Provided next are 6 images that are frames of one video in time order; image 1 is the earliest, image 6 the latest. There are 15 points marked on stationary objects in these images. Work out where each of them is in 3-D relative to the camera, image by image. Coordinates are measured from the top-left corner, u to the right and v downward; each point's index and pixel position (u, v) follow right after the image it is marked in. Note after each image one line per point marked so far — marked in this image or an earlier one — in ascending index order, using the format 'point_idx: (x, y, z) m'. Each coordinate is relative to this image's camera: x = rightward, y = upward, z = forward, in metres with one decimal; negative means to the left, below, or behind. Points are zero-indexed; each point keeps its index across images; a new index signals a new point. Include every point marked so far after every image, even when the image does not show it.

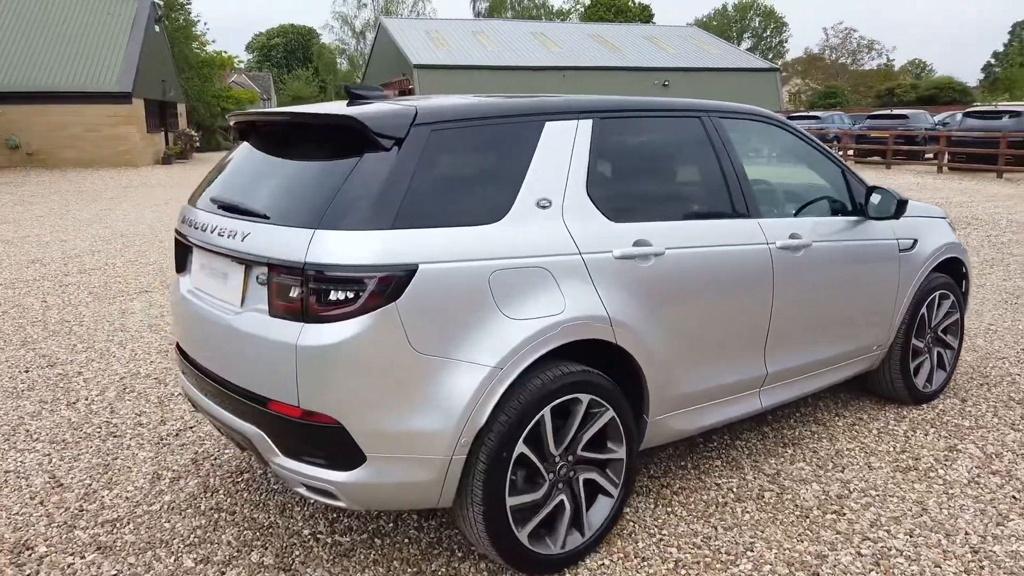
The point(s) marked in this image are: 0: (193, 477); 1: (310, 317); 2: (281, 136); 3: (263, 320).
0: (-1.4, -0.8, +3.5) m
1: (-0.6, -0.1, +2.4) m
2: (-0.9, +0.6, +3.0) m
3: (-0.8, -0.1, +2.5) m
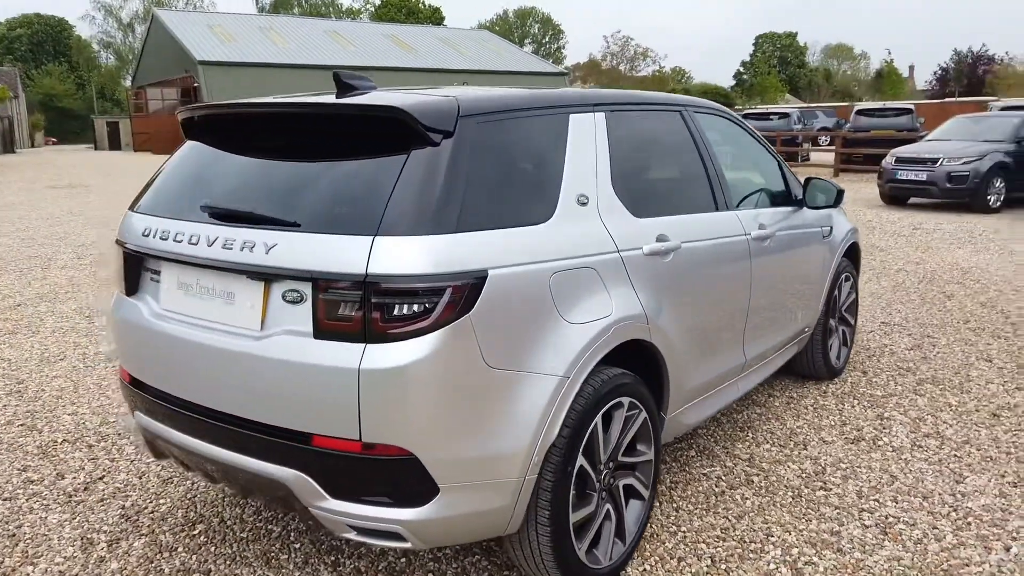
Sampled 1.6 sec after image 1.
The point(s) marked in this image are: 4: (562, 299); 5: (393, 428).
0: (-1.4, -0.9, +3.0) m
1: (-0.4, -0.1, +2.0) m
2: (-0.8, +0.5, +2.6) m
3: (-0.6, -0.2, +2.1) m
4: (+0.2, 0.0, +2.3) m
5: (-0.3, -0.4, +2.1) m
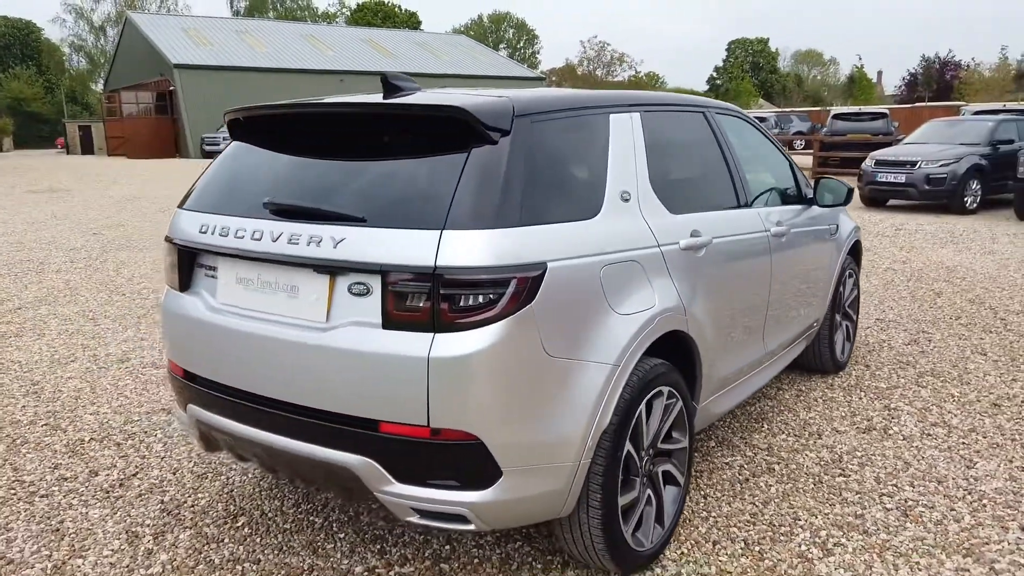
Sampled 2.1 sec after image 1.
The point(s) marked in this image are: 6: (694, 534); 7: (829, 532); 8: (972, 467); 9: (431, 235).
0: (-1.3, -0.9, +3.0) m
1: (-0.2, -0.1, +2.1) m
2: (-0.7, +0.5, +2.6) m
3: (-0.4, -0.1, +2.2) m
4: (+0.3, 0.0, +2.4) m
5: (-0.1, -0.3, +2.1) m
6: (+0.7, -0.9, +3.0) m
7: (+1.2, -0.9, +3.0) m
8: (+2.0, -0.8, +3.5) m
9: (-0.2, +0.1, +2.2) m
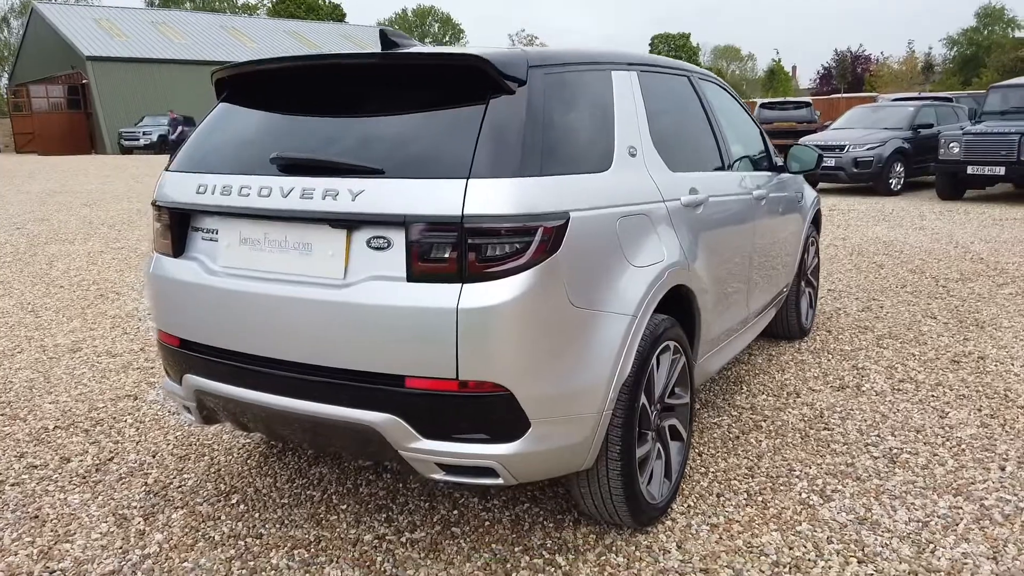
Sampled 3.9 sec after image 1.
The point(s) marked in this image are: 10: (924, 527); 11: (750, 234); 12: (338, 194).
0: (-1.3, -0.8, +2.9) m
1: (-0.1, 0.0, +2.1) m
2: (-0.6, +0.7, +2.5) m
3: (-0.3, 0.0, +2.1) m
4: (+0.4, +0.1, +2.4) m
5: (-0.1, -0.2, +2.1) m
6: (+0.7, -0.8, +3.0) m
7: (+1.2, -0.7, +3.1) m
8: (+2.0, -0.6, +3.6) m
9: (-0.2, +0.3, +2.1) m
10: (+1.4, -0.8, +2.7) m
11: (+1.1, +0.2, +3.6) m
12: (-0.5, +0.3, +2.2) m
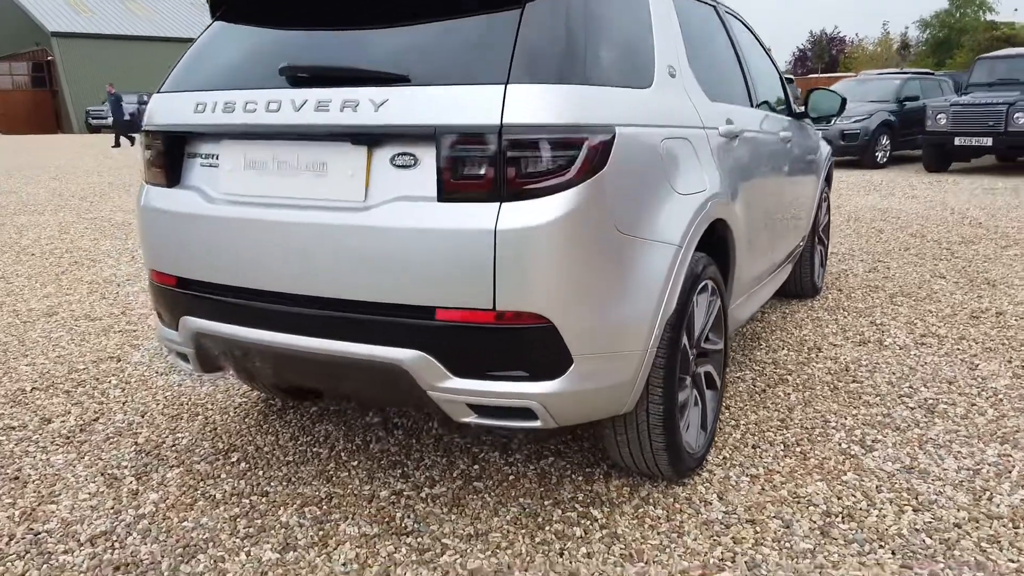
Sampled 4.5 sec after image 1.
0: (-1.2, -0.6, +2.7) m
1: (0.0, +0.2, +1.9) m
2: (-0.6, +0.9, +2.3) m
3: (-0.2, +0.2, +1.9) m
4: (+0.4, +0.3, +2.2) m
5: (0.0, 0.0, +1.9) m
6: (+0.8, -0.5, +2.8) m
7: (+1.3, -0.5, +2.9) m
8: (+2.1, -0.4, +3.5) m
9: (-0.1, +0.5, +1.9) m
10: (+1.5, -0.6, +2.5) m
11: (+1.1, +0.5, +3.4) m
12: (-0.4, +0.5, +2.0) m
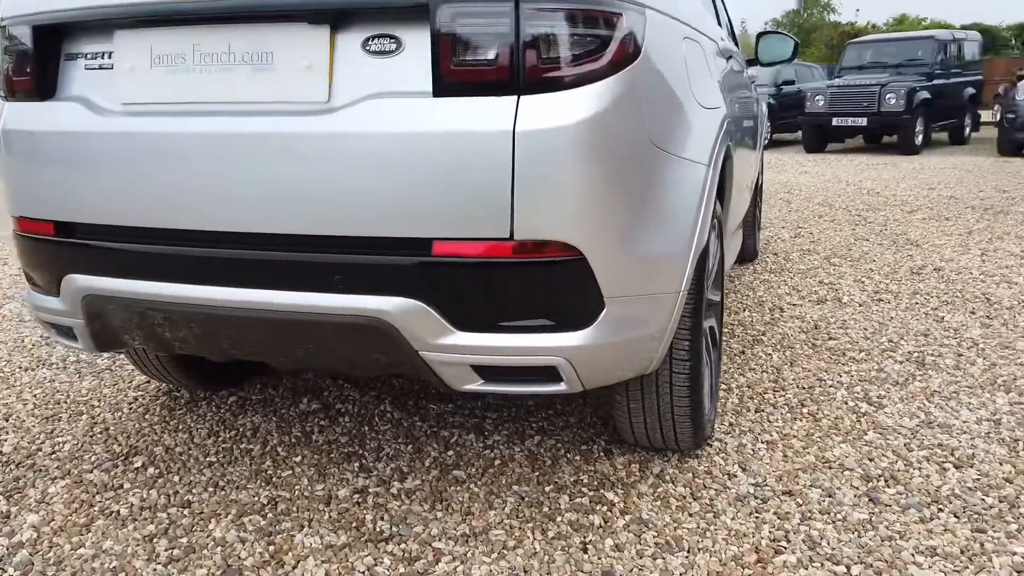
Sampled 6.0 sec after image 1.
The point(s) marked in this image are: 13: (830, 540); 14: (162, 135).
0: (-1.2, -0.5, +2.1) m
1: (0.0, +0.4, +1.4) m
2: (-0.6, +1.0, +1.8) m
3: (-0.2, +0.3, +1.4) m
4: (+0.4, +0.5, +1.9) m
5: (+0.1, +0.1, +1.5) m
6: (+0.7, -0.4, +2.5) m
7: (+1.2, -0.3, +2.6) m
8: (+1.8, -0.1, +3.4) m
9: (0.0, +0.6, +1.4) m
10: (+1.4, -0.4, +2.3) m
11: (+0.9, +0.7, +3.1) m
12: (-0.4, +0.6, +1.5) m
13: (+0.7, -0.6, +1.8) m
14: (-0.7, +0.3, +1.6) m
